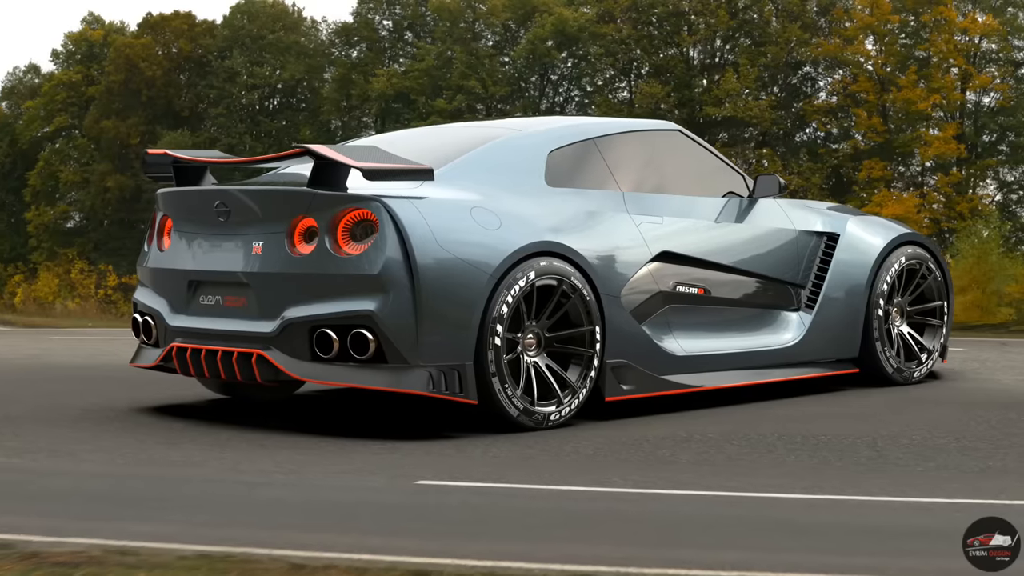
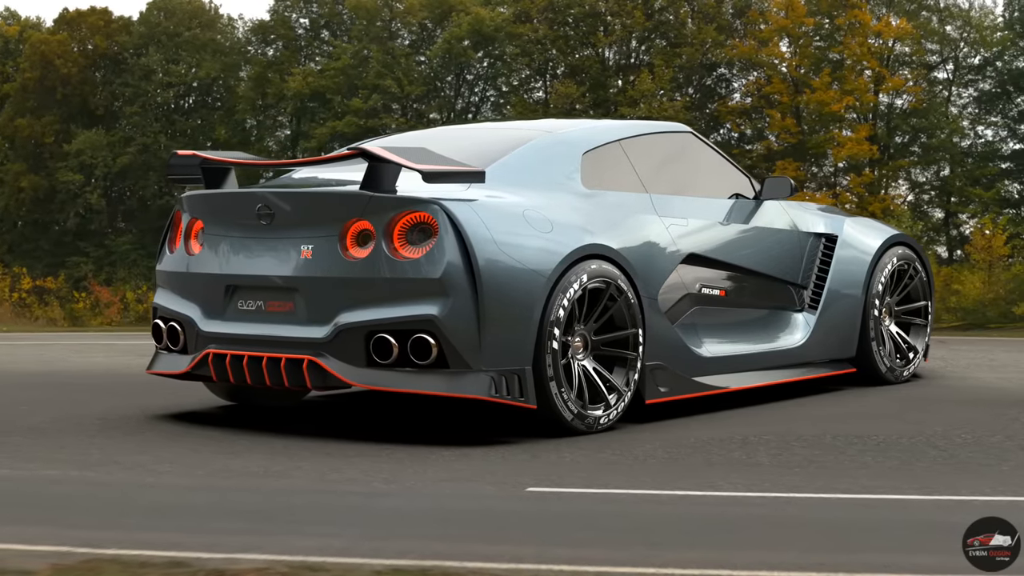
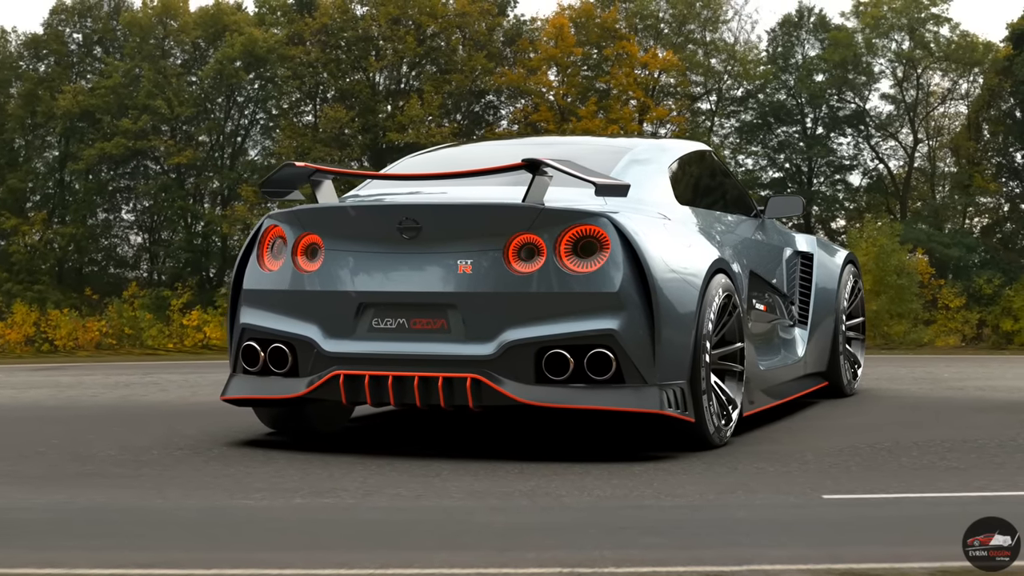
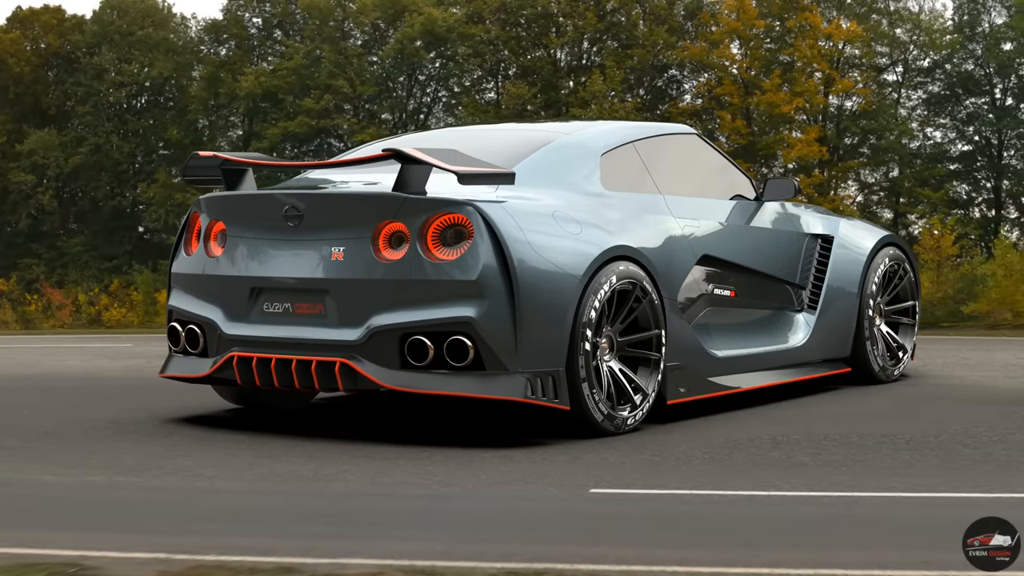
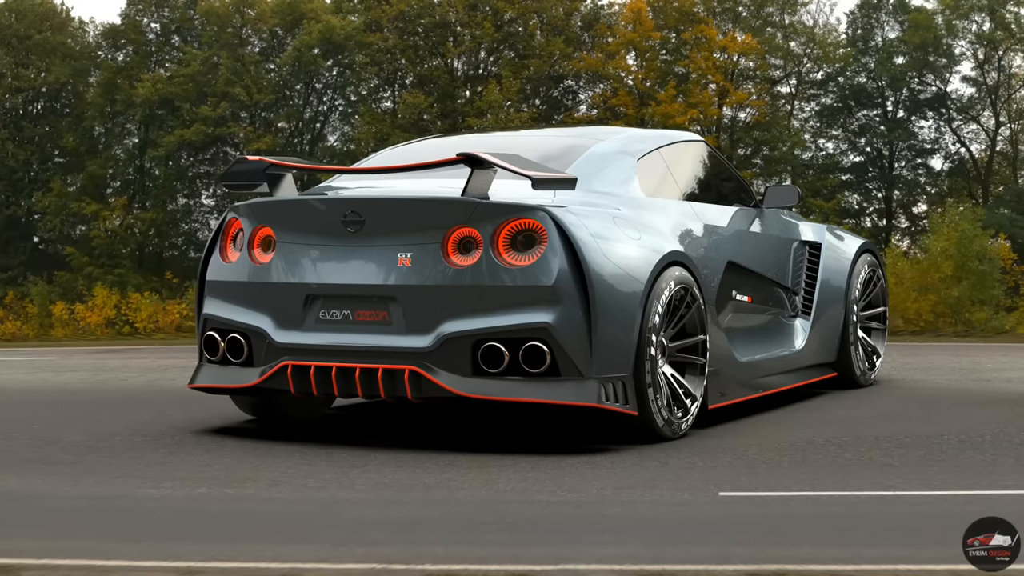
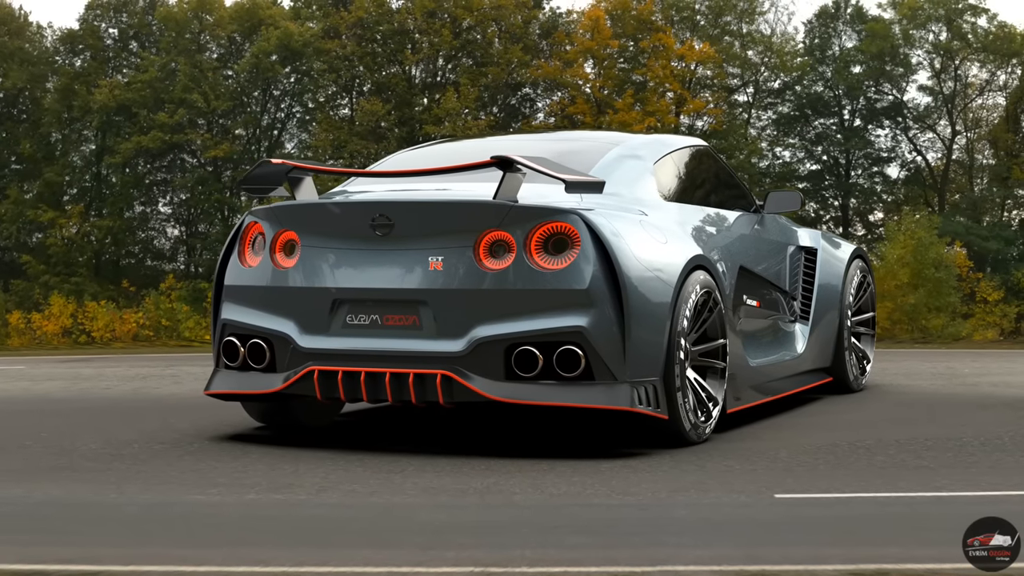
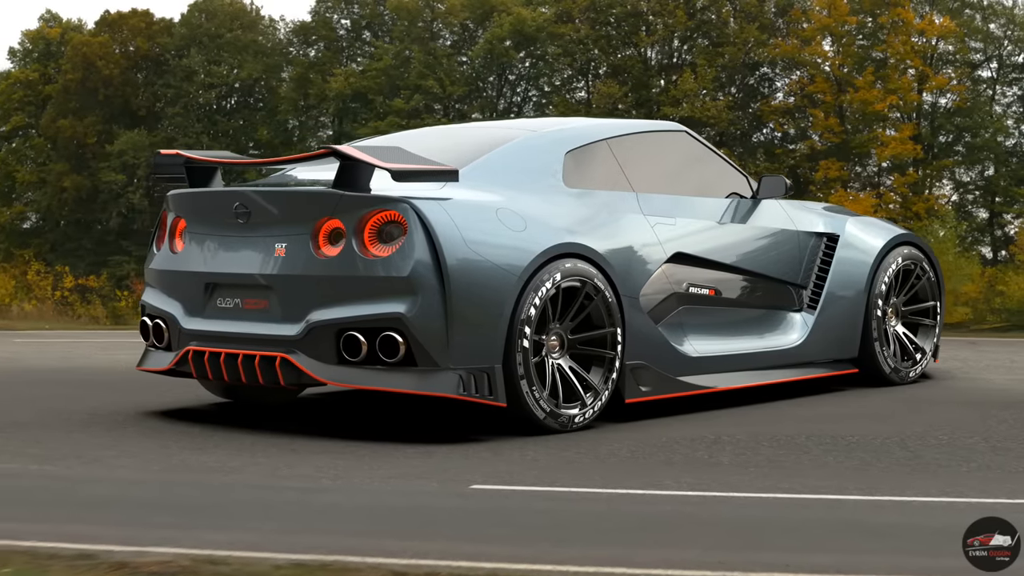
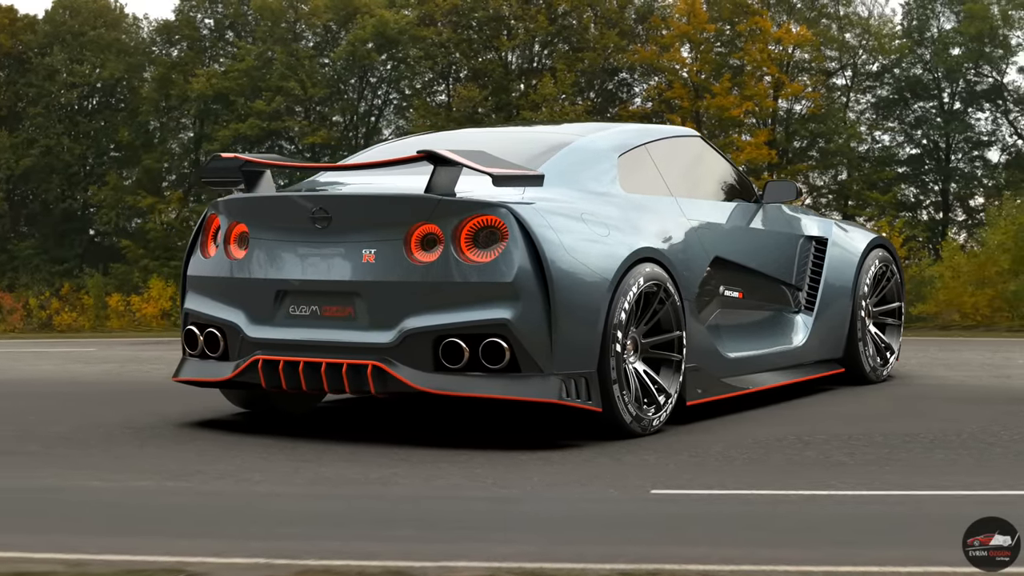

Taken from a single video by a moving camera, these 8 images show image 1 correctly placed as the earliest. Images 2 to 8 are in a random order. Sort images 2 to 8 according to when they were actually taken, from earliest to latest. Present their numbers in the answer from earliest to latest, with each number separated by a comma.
7, 2, 4, 8, 5, 6, 3
